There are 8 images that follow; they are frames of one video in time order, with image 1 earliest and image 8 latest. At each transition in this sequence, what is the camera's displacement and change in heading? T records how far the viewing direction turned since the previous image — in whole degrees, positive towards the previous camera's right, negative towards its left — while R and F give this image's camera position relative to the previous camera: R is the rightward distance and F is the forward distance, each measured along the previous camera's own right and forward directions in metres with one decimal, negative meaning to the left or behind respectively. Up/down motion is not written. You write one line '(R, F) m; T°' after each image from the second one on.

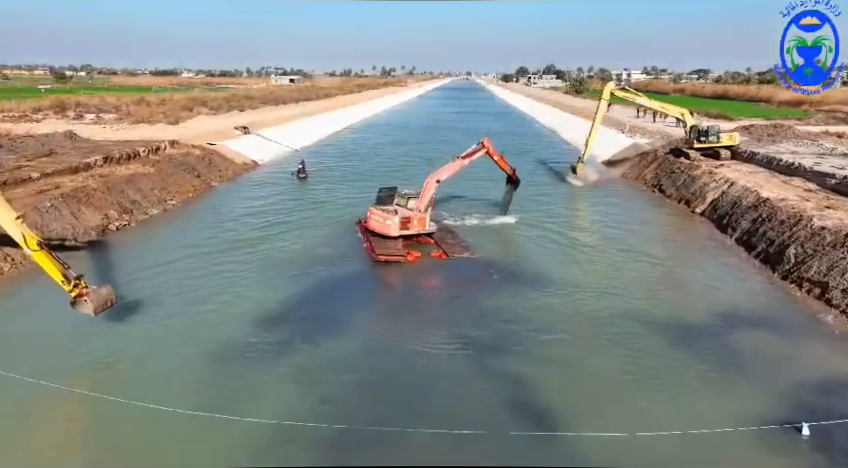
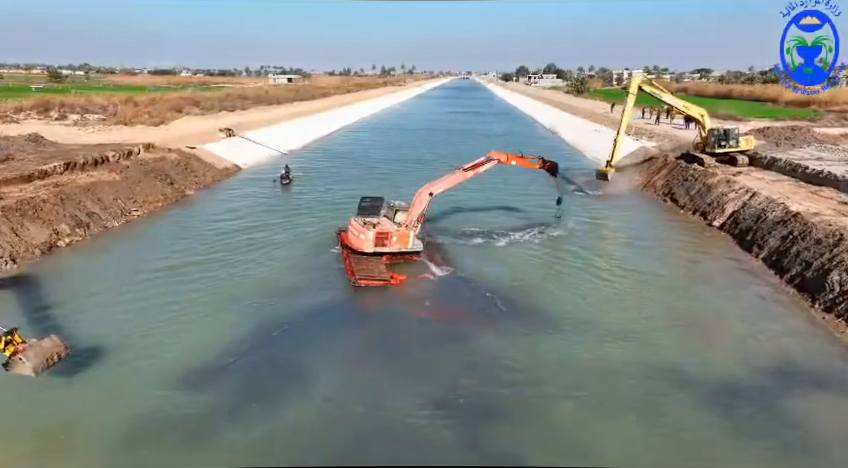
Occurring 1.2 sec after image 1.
(+0.4, +2.3) m; 0°
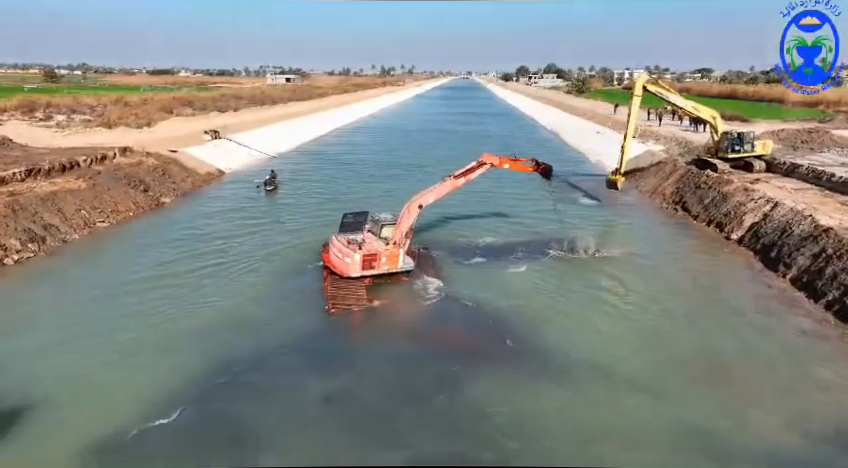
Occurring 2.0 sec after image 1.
(+0.3, +1.9) m; 0°
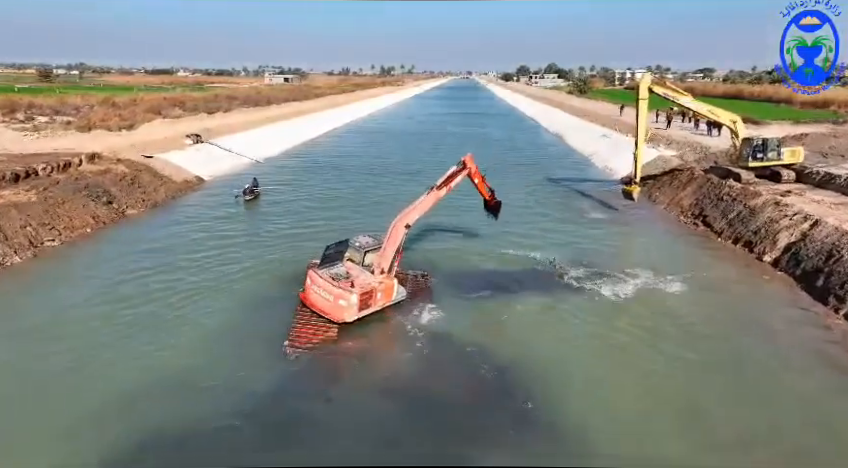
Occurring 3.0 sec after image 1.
(+0.3, +2.4) m; 0°
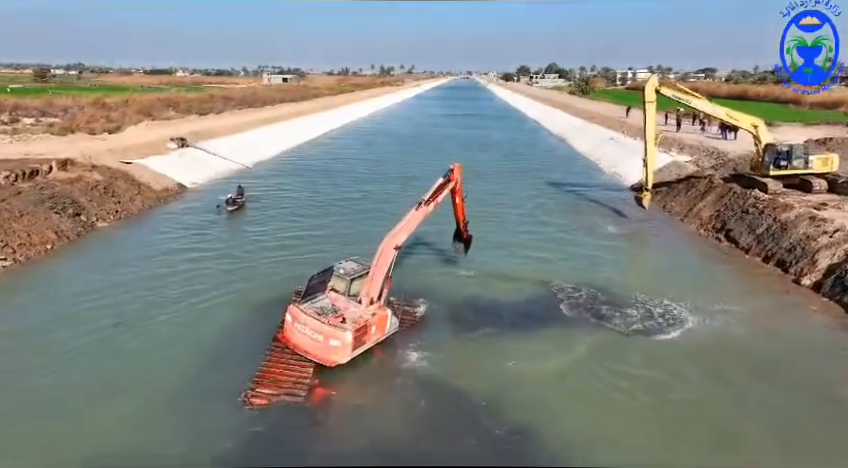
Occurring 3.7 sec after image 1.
(+0.1, +2.0) m; 0°
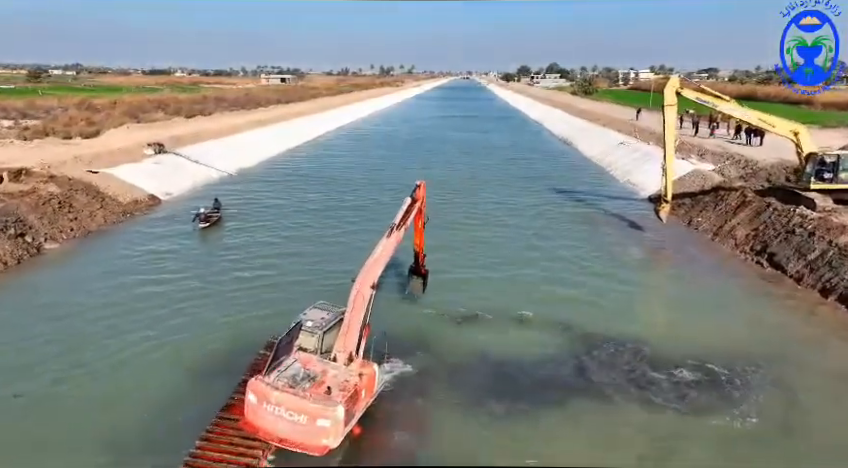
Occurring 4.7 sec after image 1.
(+0.1, +2.8) m; 0°
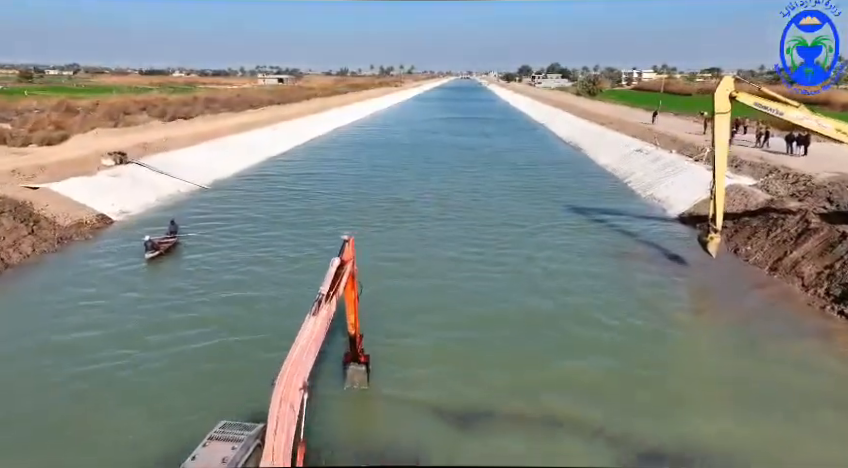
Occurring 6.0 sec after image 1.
(+0.2, +3.8) m; 0°
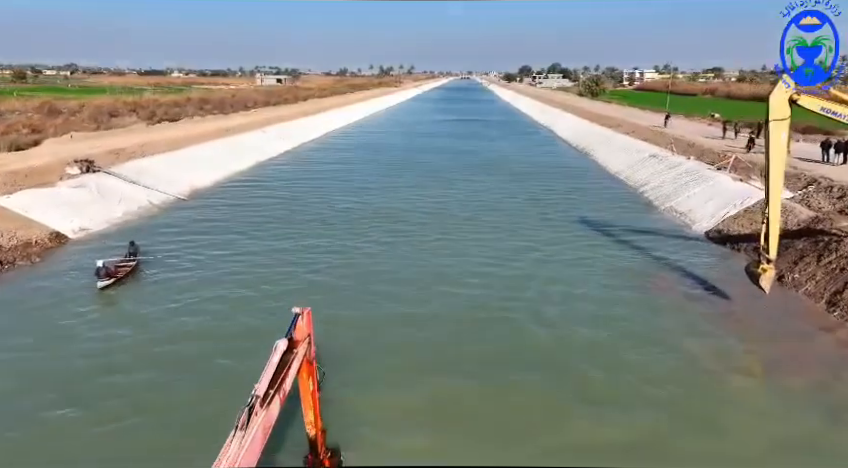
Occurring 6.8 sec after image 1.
(+0.1, +2.7) m; 0°
